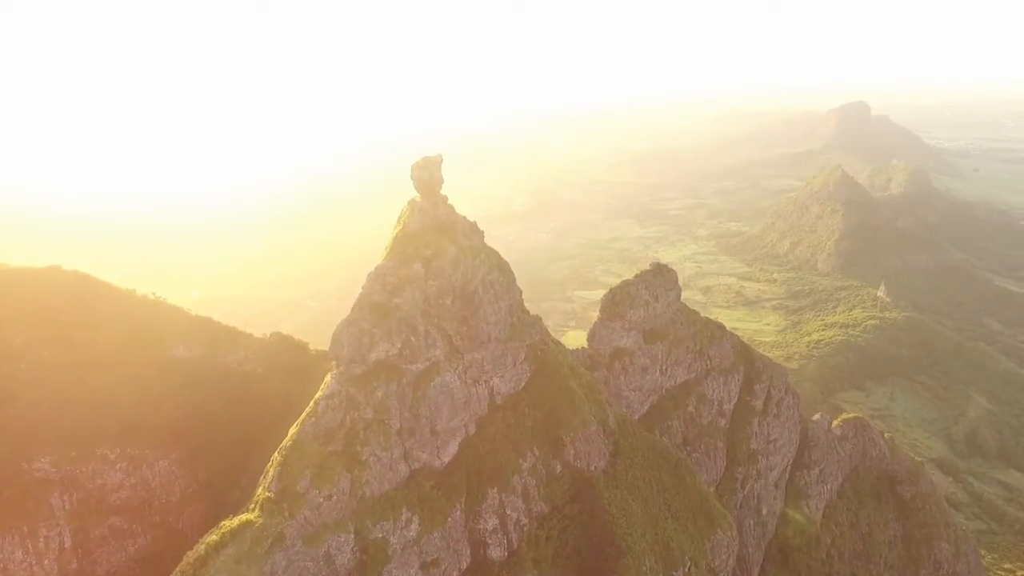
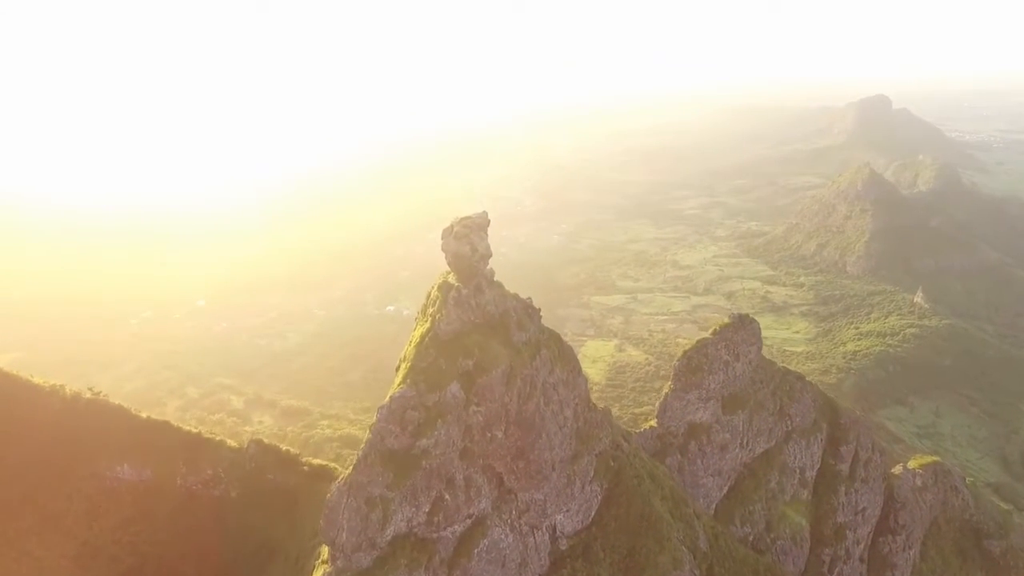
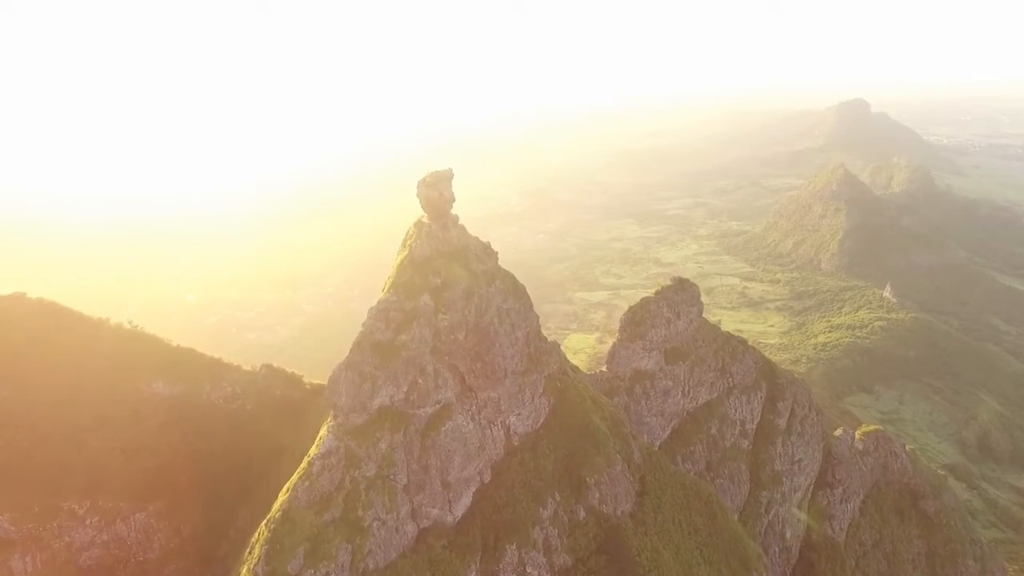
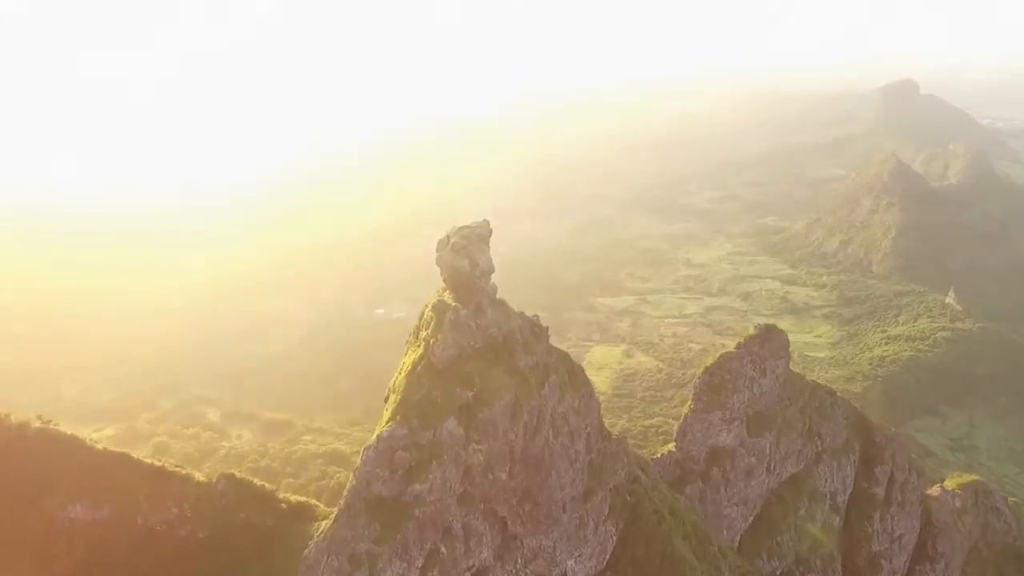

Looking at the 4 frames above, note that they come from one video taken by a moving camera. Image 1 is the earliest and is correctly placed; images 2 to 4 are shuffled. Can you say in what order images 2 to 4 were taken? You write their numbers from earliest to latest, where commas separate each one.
3, 2, 4
